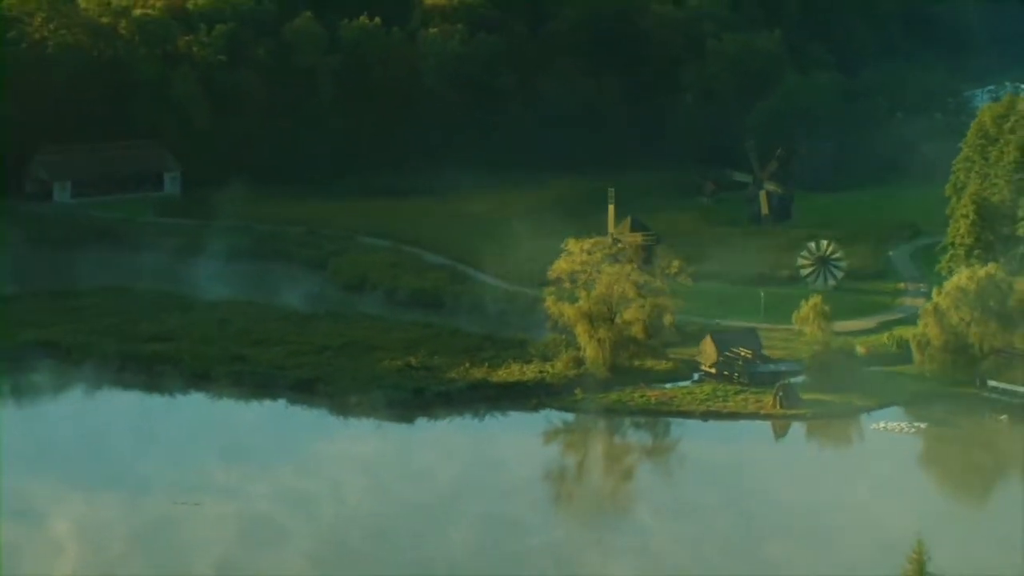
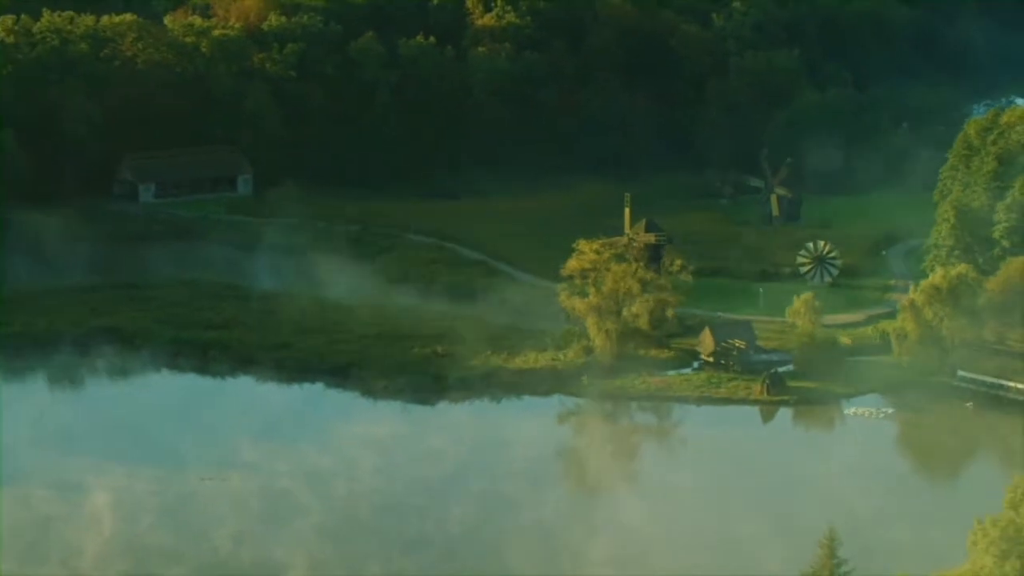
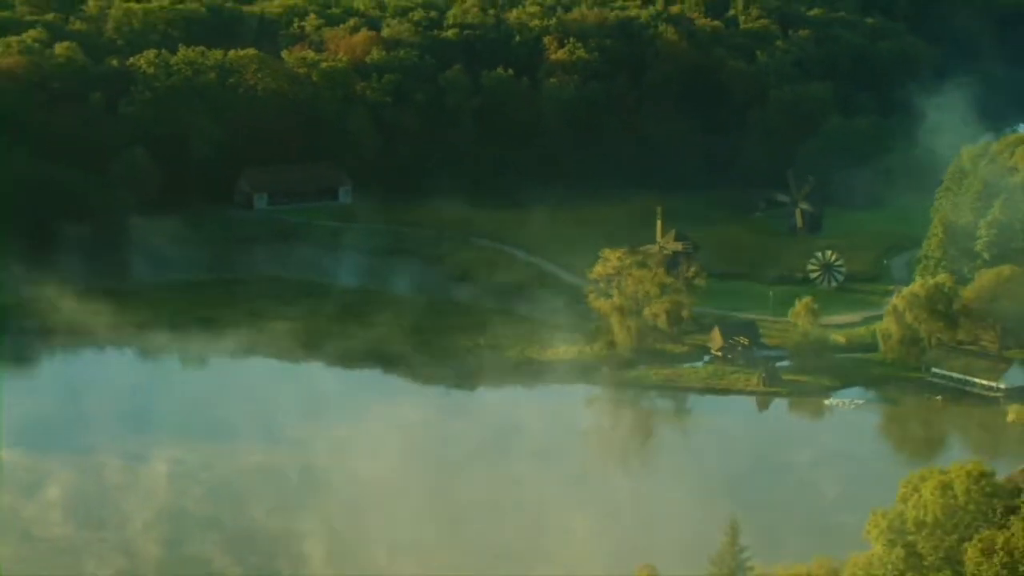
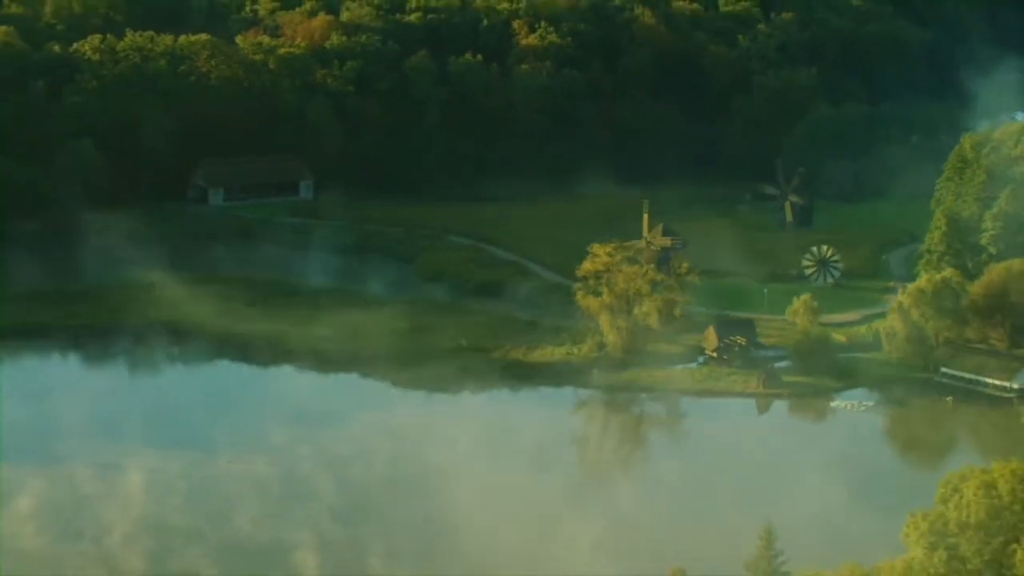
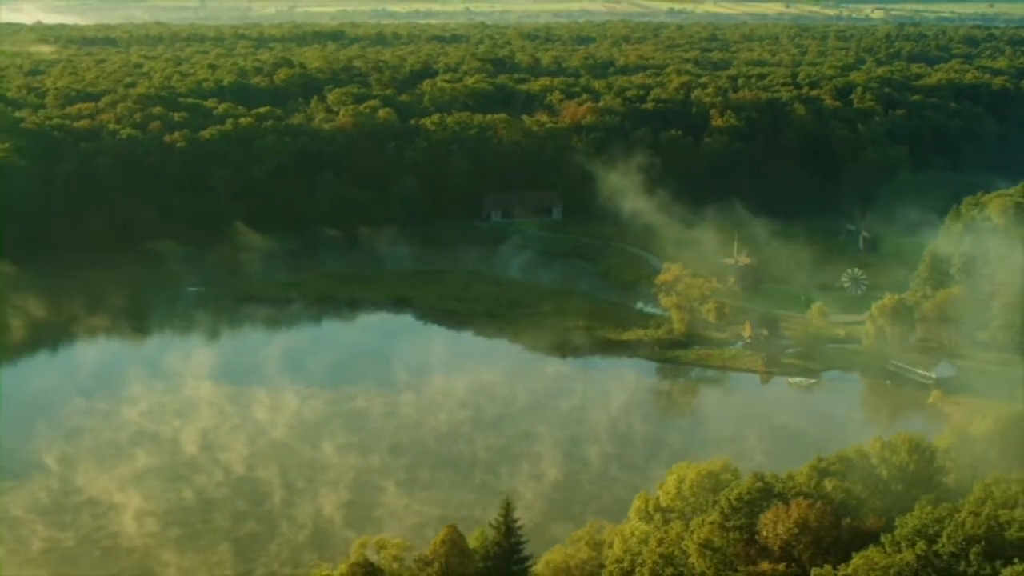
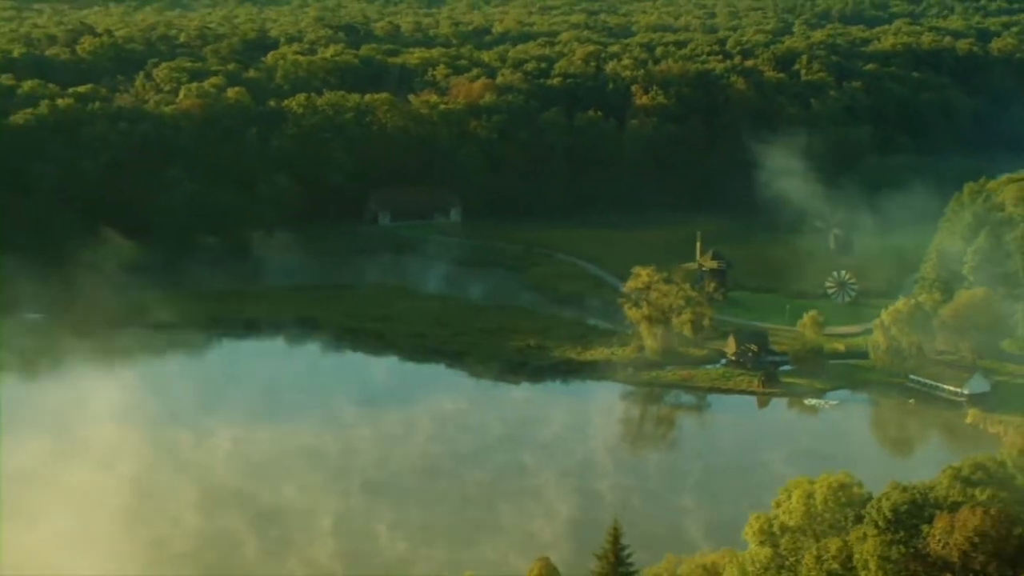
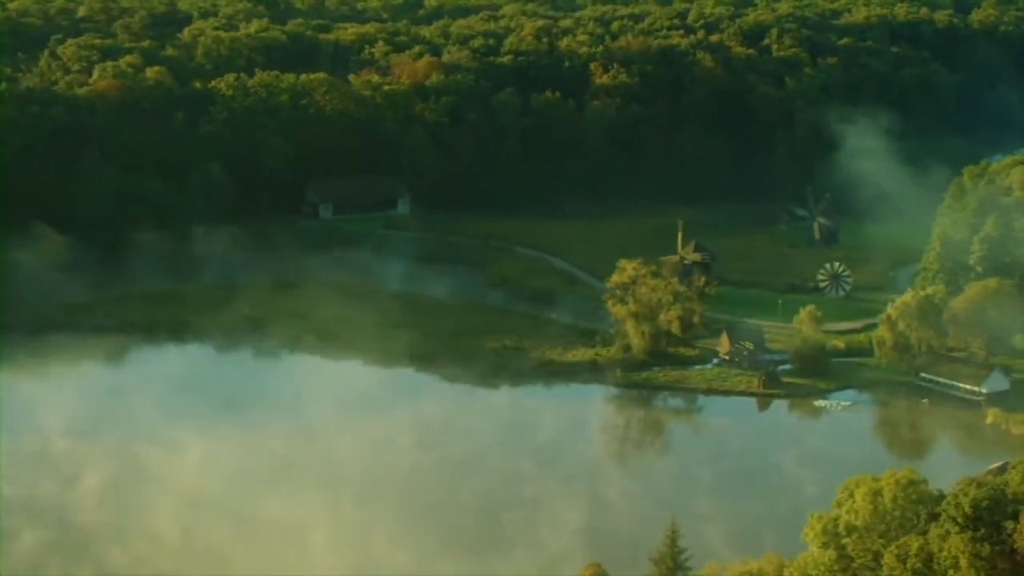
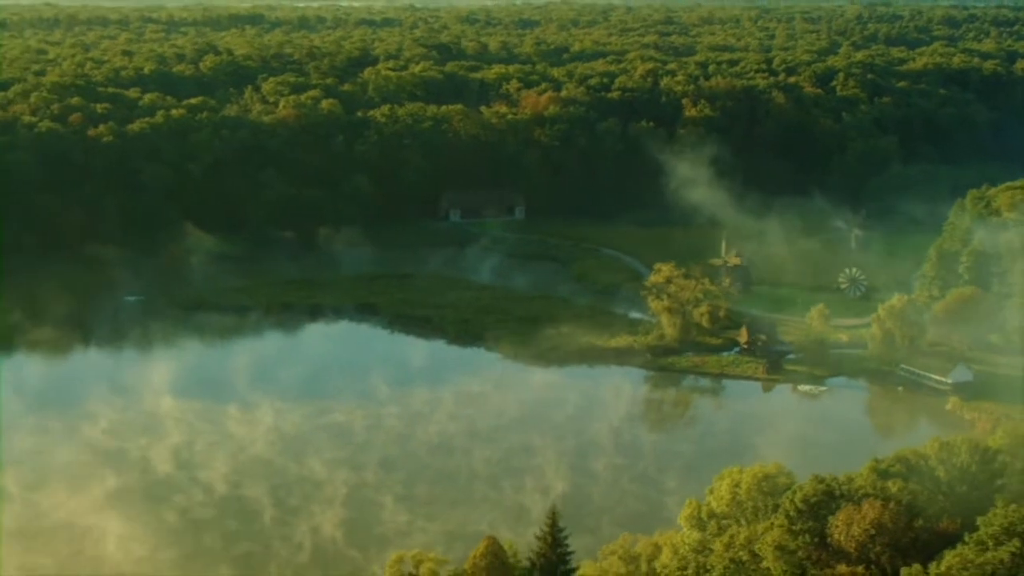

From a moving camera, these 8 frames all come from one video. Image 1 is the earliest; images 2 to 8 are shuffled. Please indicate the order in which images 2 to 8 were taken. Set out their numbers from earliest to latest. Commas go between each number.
2, 4, 3, 7, 6, 8, 5
